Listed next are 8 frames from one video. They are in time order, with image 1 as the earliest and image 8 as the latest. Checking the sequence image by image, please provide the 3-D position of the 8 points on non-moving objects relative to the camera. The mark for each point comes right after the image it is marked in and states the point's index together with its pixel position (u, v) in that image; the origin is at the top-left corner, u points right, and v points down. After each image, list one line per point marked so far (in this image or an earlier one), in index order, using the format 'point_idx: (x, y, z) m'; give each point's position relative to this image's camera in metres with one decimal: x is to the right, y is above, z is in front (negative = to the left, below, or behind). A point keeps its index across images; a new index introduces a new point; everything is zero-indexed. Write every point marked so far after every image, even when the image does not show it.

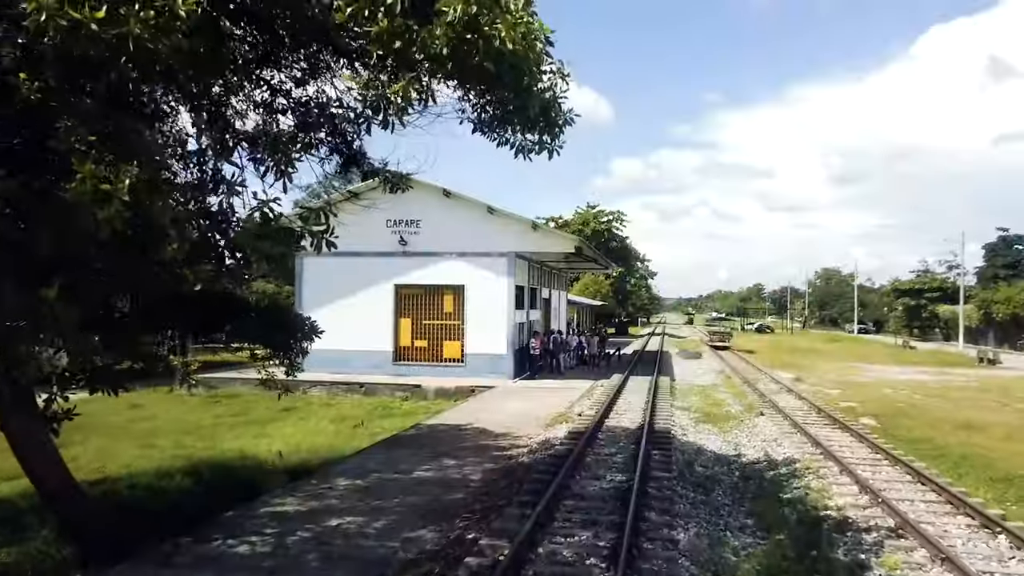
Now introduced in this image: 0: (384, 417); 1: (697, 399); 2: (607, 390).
0: (-2.6, -2.6, +17.7) m
1: (+3.7, -2.2, +17.8) m
2: (+2.0, -2.2, +18.8) m
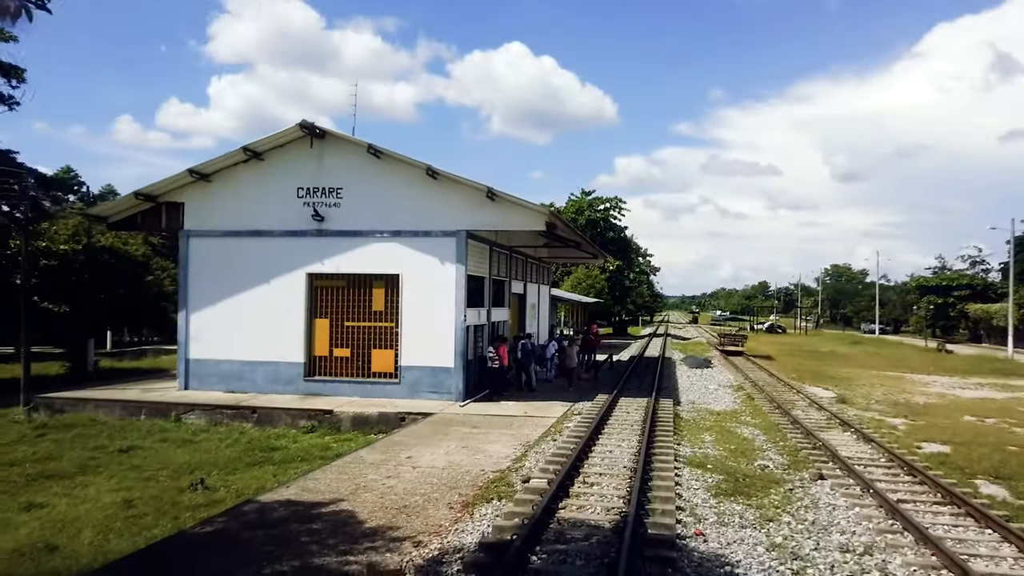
0: (-3.5, -2.4, +12.1) m
1: (+2.8, -2.1, +12.1) m
2: (+1.1, -2.0, +13.2) m
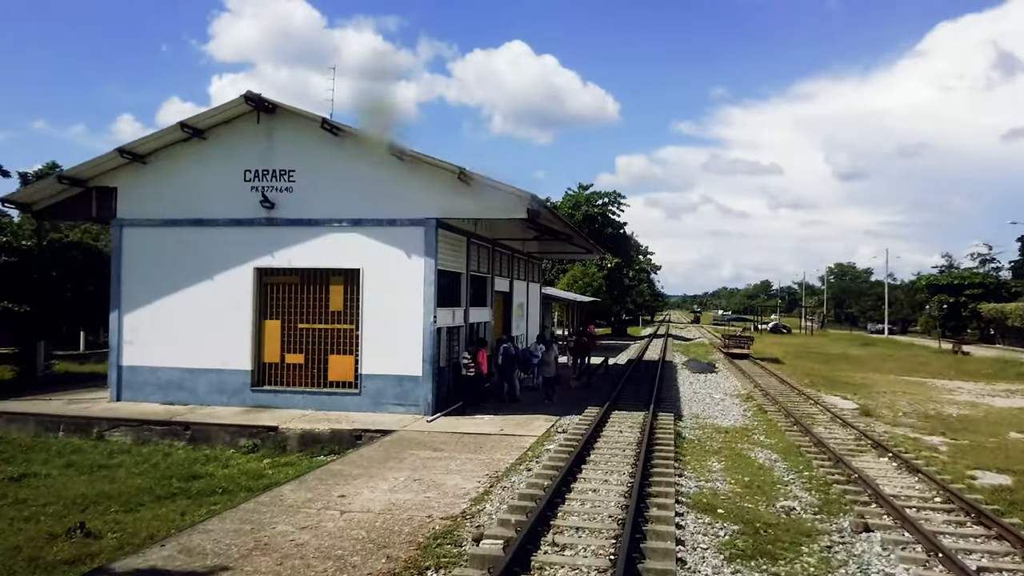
0: (-3.9, -2.4, +10.0) m
1: (+2.4, -2.0, +10.0) m
2: (+0.7, -2.0, +11.1) m
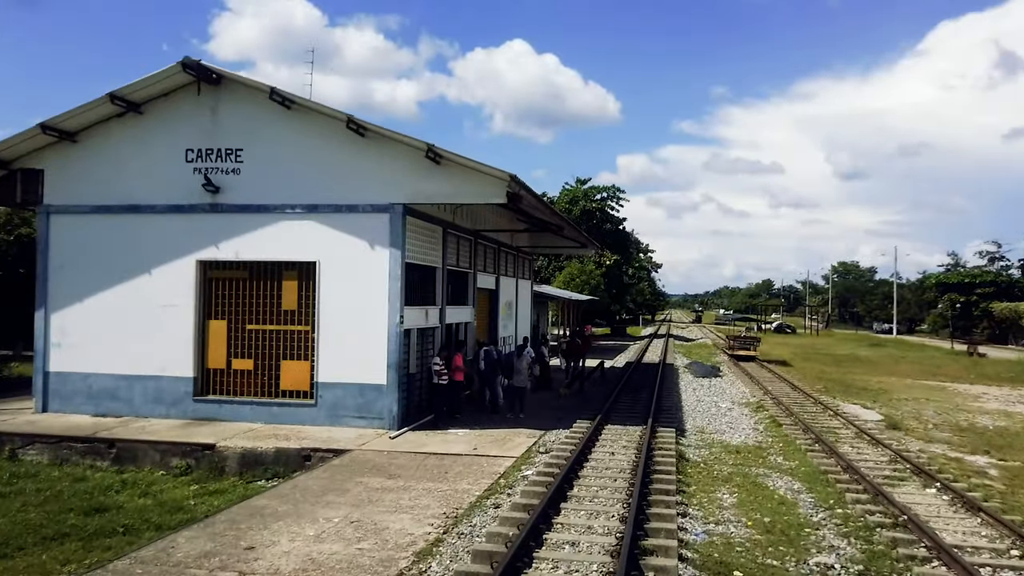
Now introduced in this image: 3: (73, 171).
0: (-4.3, -2.3, +8.1) m
1: (+2.1, -2.0, +8.1) m
2: (+0.4, -1.9, +9.2) m
3: (-6.7, +1.8, +13.5) m
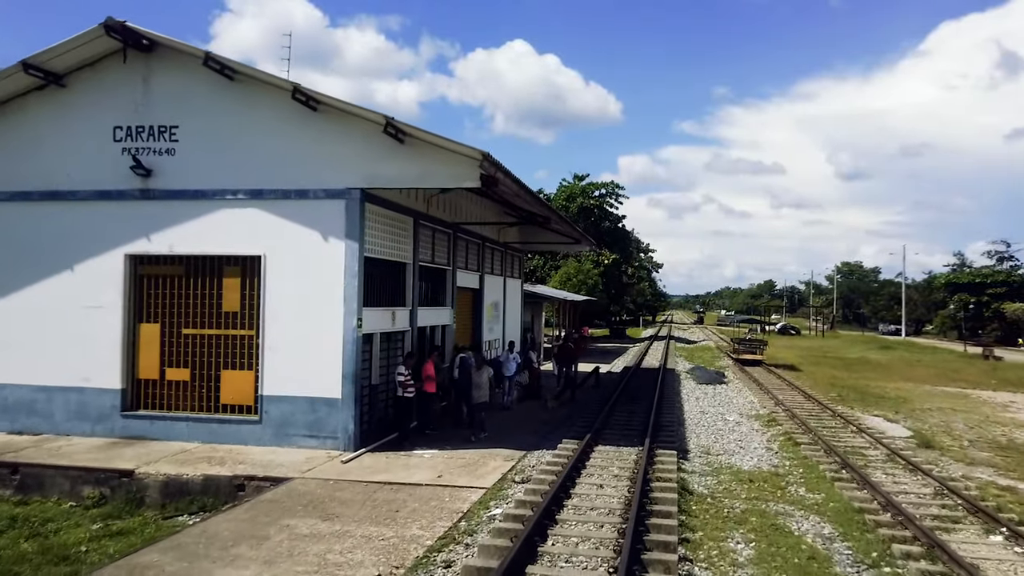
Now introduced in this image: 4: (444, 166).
0: (-4.6, -2.3, +6.4) m
1: (+1.8, -2.0, +6.4) m
2: (+0.1, -1.9, +7.5) m
3: (-7.0, +1.8, +11.8) m
4: (-0.8, +1.5, +10.5) m
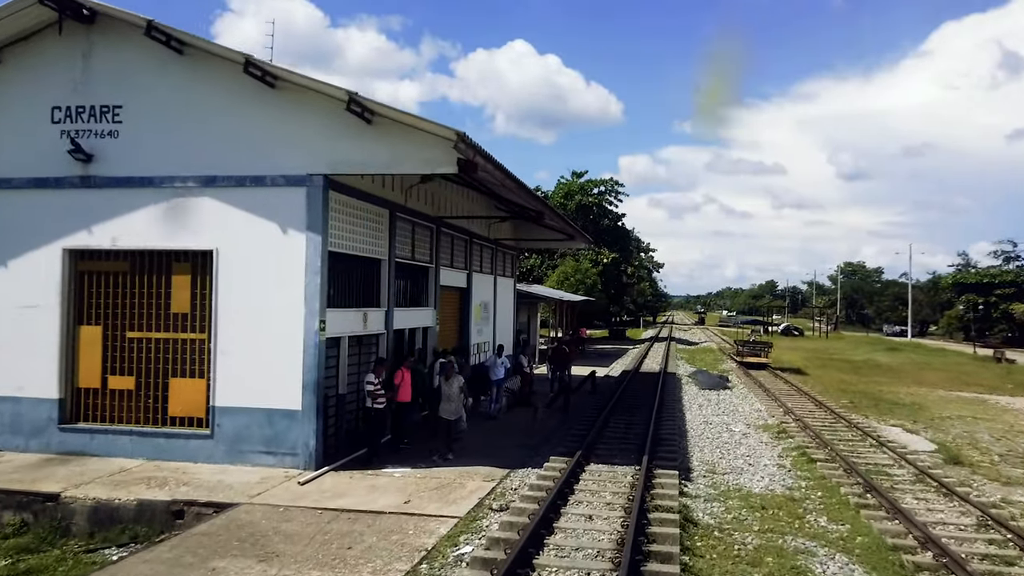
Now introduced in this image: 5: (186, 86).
0: (-4.8, -2.3, +5.3) m
1: (+1.6, -1.9, +5.2) m
2: (-0.1, -1.9, +6.3) m
3: (-7.2, +1.8, +10.6) m
4: (-1.0, +1.5, +9.3) m
5: (-3.7, +2.3, +9.9) m
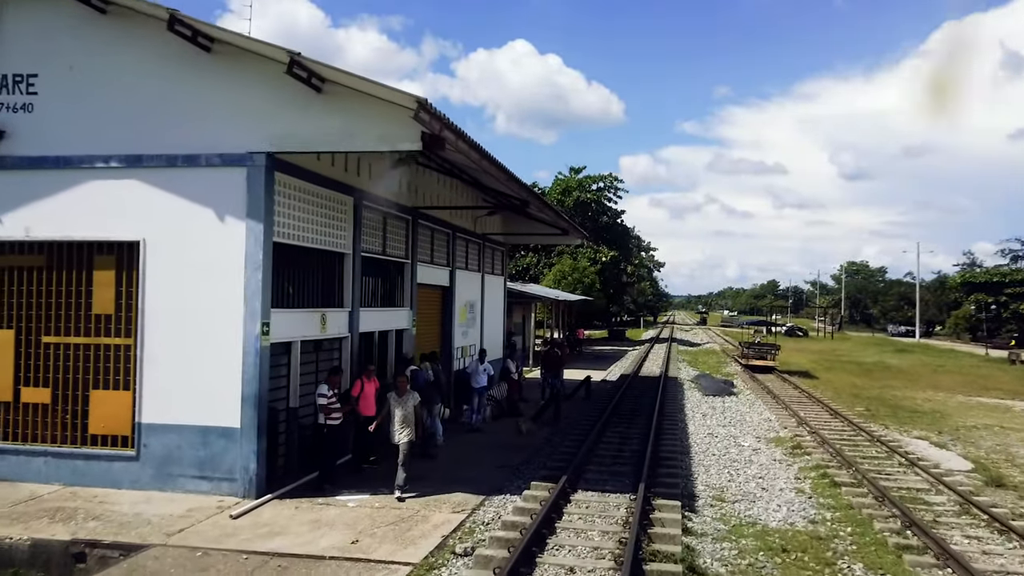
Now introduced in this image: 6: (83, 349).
0: (-5.0, -2.2, +3.9) m
1: (+1.3, -1.9, +3.8) m
2: (-0.4, -1.8, +4.9) m
3: (-7.4, +1.8, +9.3) m
4: (-1.2, +1.5, +8.0) m
5: (-3.9, +2.3, +8.6) m
6: (-4.2, -0.6, +8.6) m
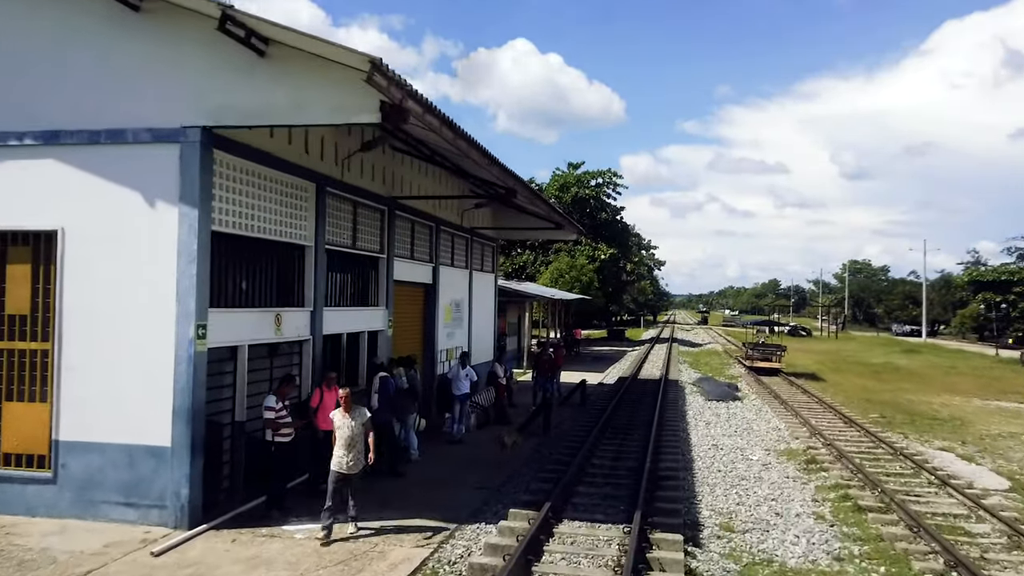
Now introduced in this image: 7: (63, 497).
0: (-5.2, -2.2, +2.8) m
1: (+1.1, -1.9, +2.7) m
2: (-0.6, -1.8, +3.8) m
3: (-7.6, +1.9, +8.1) m
4: (-1.4, +1.5, +6.8) m
5: (-4.1, +2.3, +7.4) m
6: (-4.4, -0.6, +7.5) m
7: (-3.7, -1.7, +7.2) m
